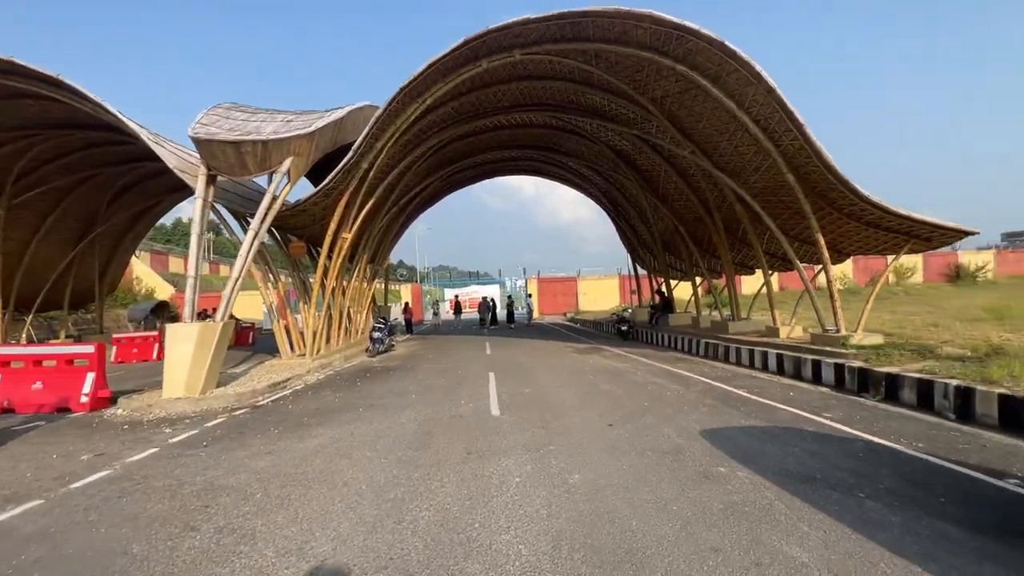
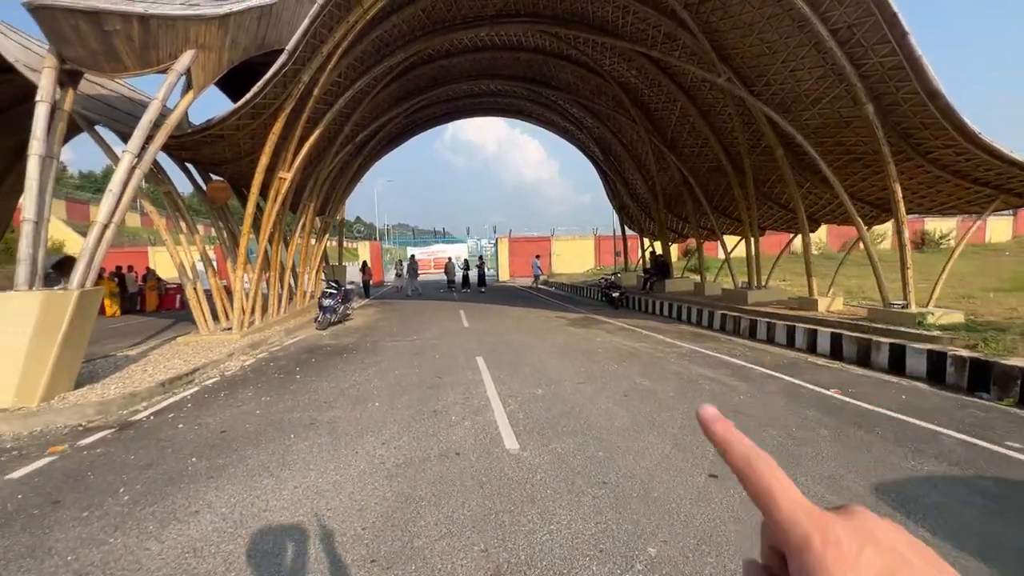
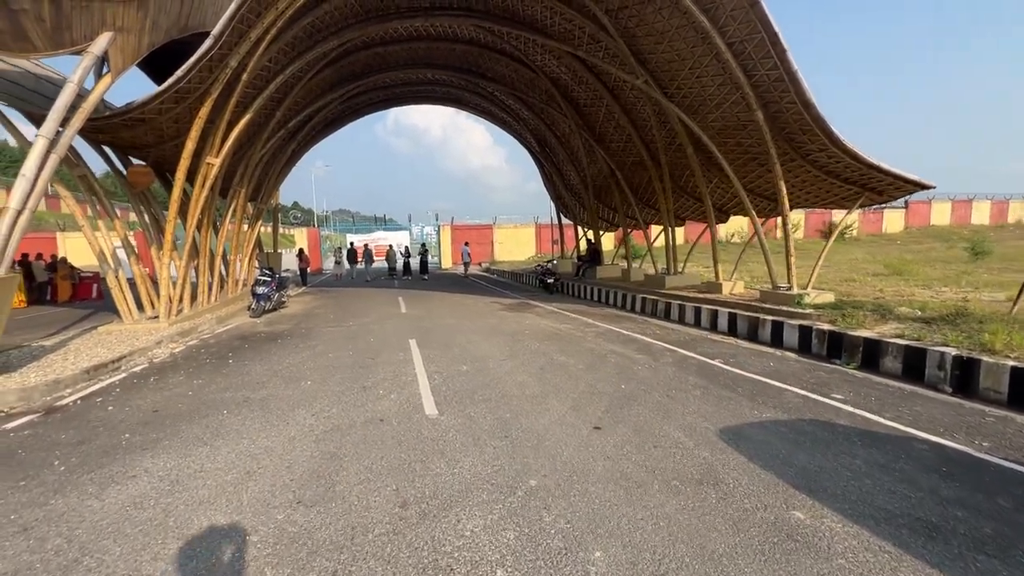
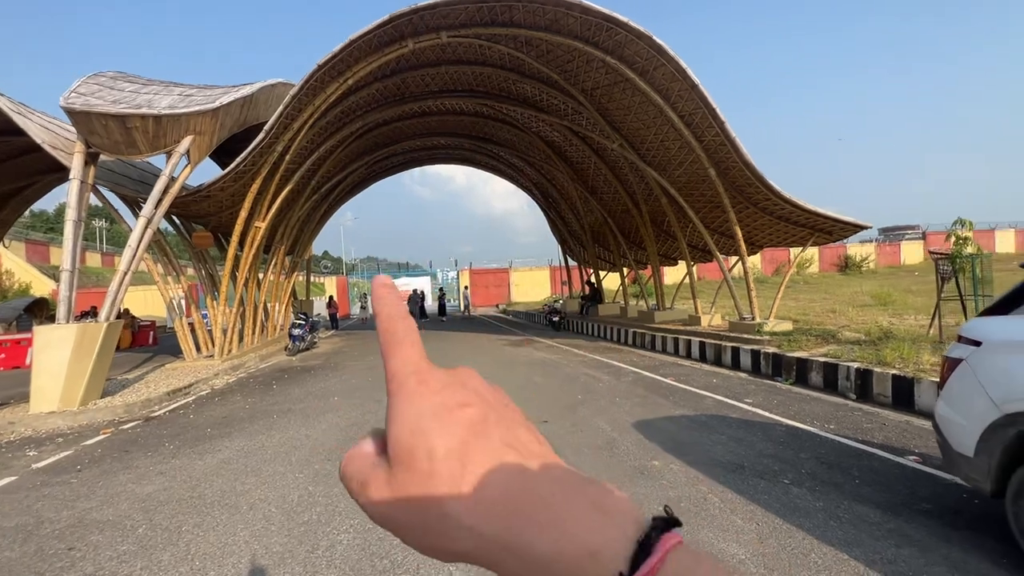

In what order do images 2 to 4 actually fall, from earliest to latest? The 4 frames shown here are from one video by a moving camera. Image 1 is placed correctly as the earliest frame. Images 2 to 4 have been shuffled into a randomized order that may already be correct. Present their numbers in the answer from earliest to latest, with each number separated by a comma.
4, 3, 2
